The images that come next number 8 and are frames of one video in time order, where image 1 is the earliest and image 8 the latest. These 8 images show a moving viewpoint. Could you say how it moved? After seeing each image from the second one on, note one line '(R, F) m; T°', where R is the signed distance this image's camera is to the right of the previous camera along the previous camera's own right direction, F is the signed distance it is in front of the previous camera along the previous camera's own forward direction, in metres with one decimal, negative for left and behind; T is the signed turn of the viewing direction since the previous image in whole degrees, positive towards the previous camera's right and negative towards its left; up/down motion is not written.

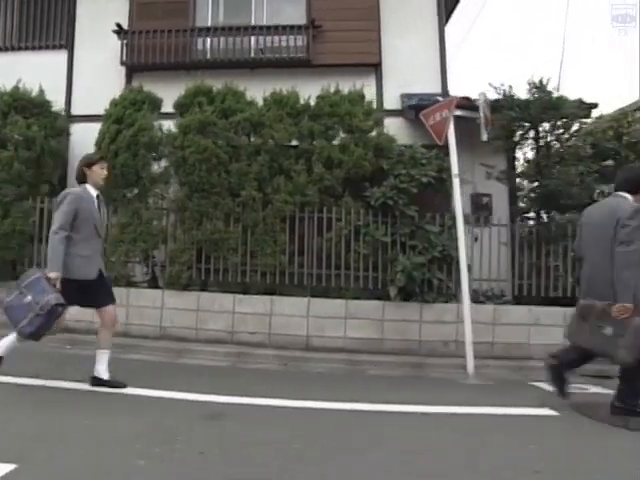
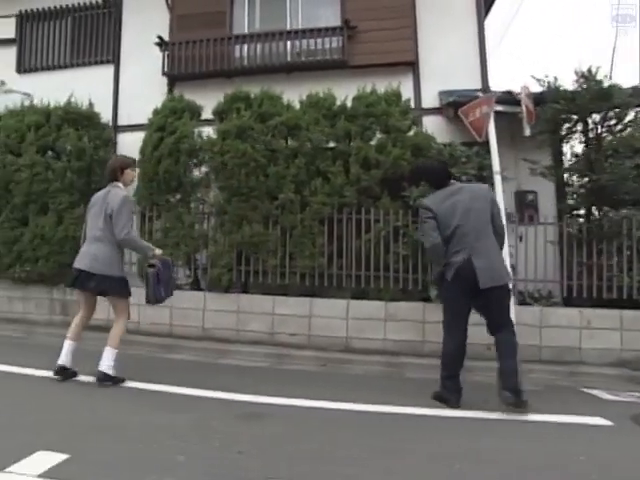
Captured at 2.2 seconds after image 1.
(0.0, 0.0) m; -5°
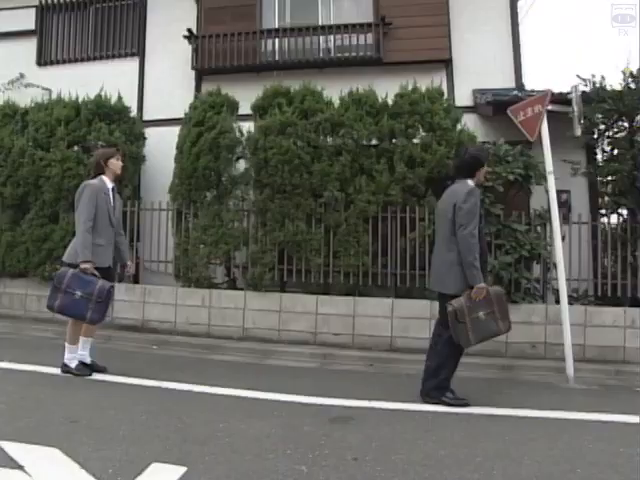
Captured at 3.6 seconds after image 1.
(-1.0, +0.1) m; +2°
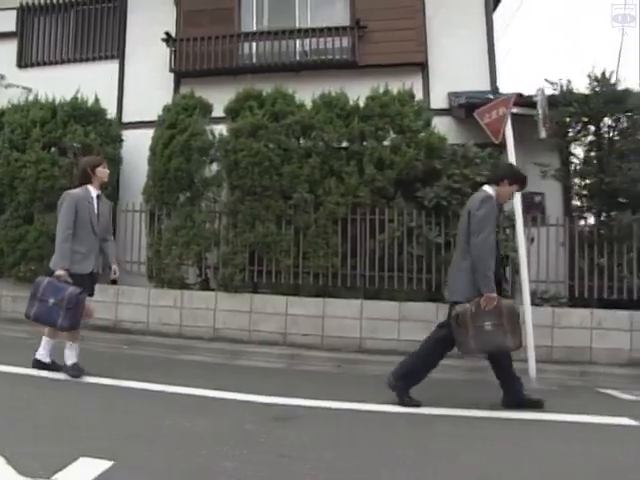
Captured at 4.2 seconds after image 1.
(+0.5, -0.1) m; 0°
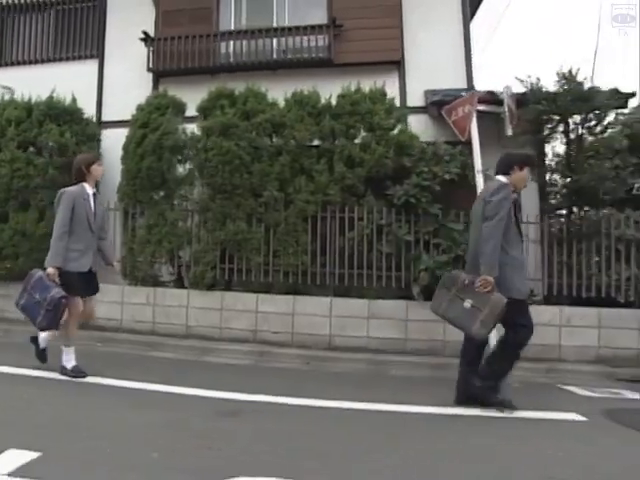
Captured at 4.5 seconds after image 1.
(+0.6, 0.0) m; 0°
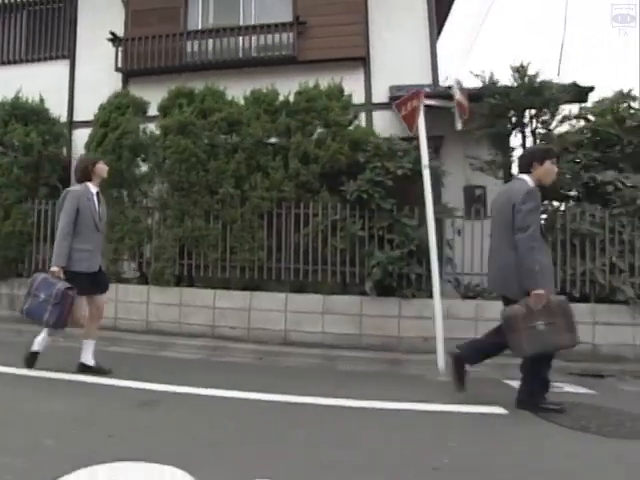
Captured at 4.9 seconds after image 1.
(+0.9, 0.0) m; -1°
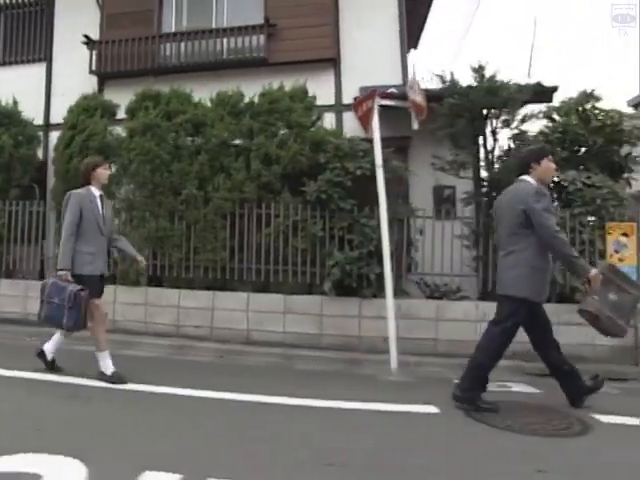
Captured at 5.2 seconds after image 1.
(+0.8, 0.0) m; -1°
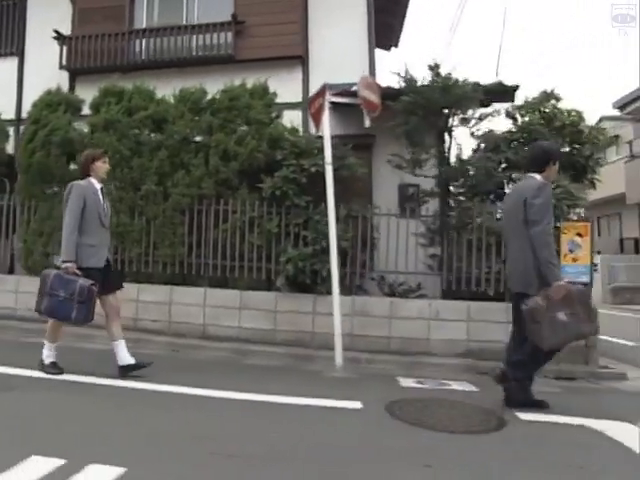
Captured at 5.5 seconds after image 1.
(+0.8, 0.0) m; -1°
